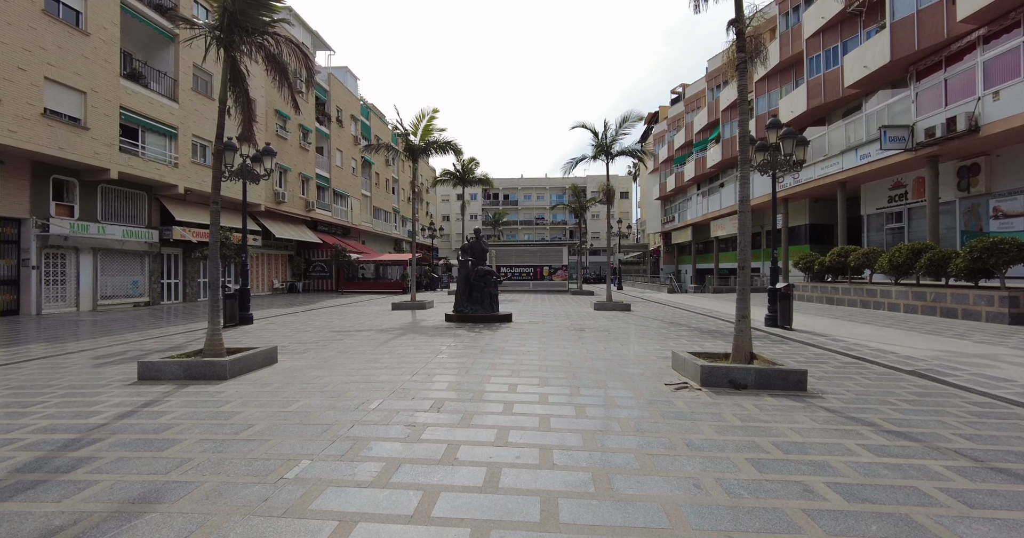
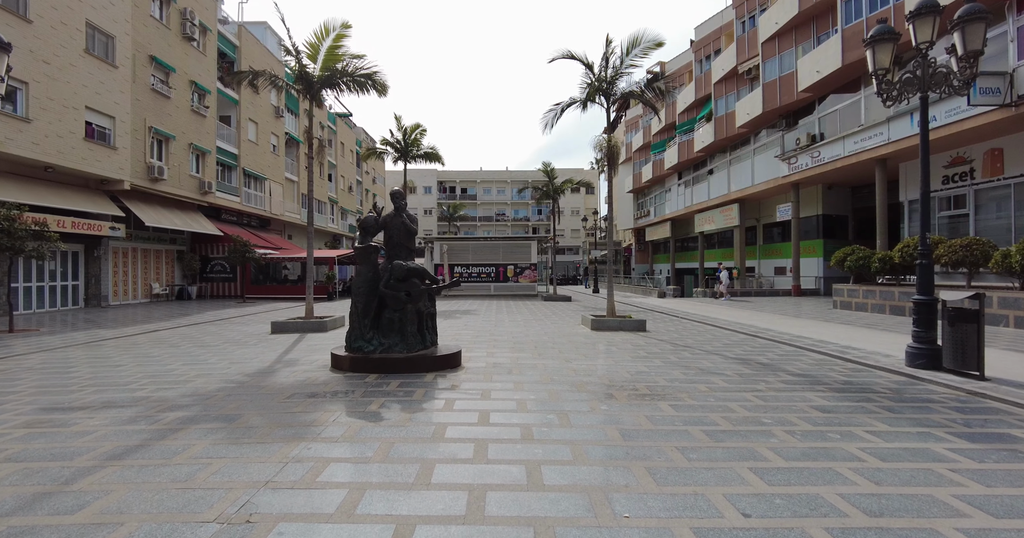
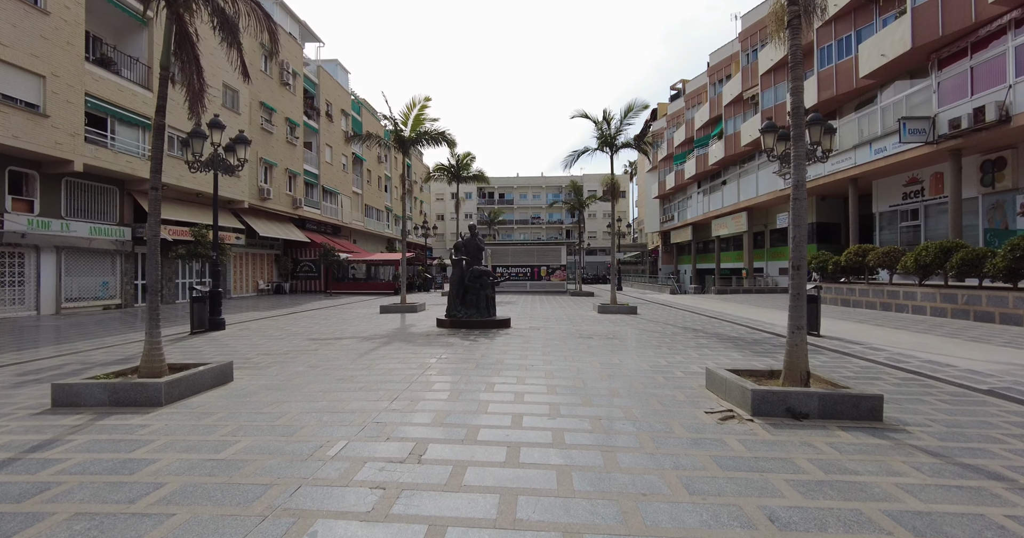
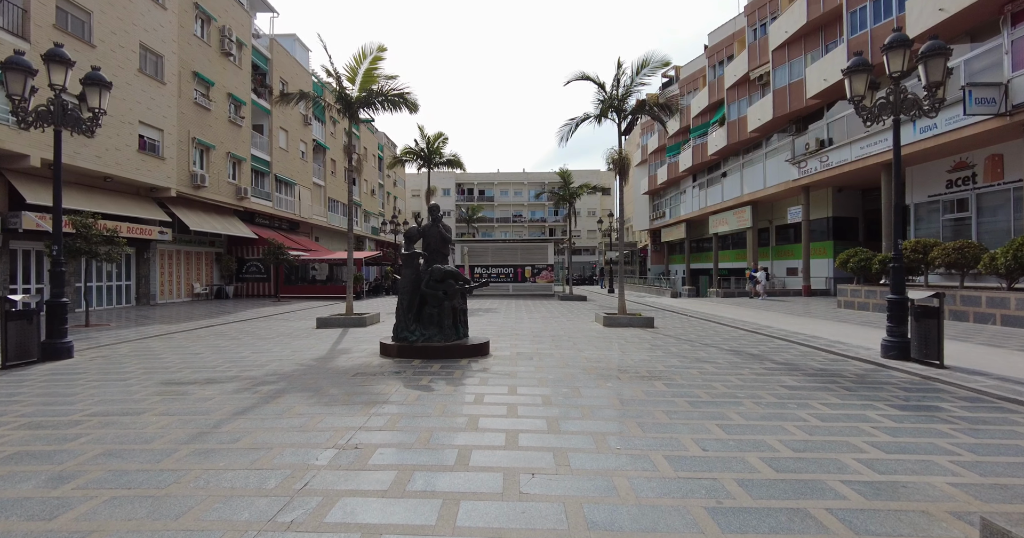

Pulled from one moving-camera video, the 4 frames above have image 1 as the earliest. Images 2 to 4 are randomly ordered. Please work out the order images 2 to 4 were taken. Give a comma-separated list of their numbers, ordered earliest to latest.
3, 4, 2
